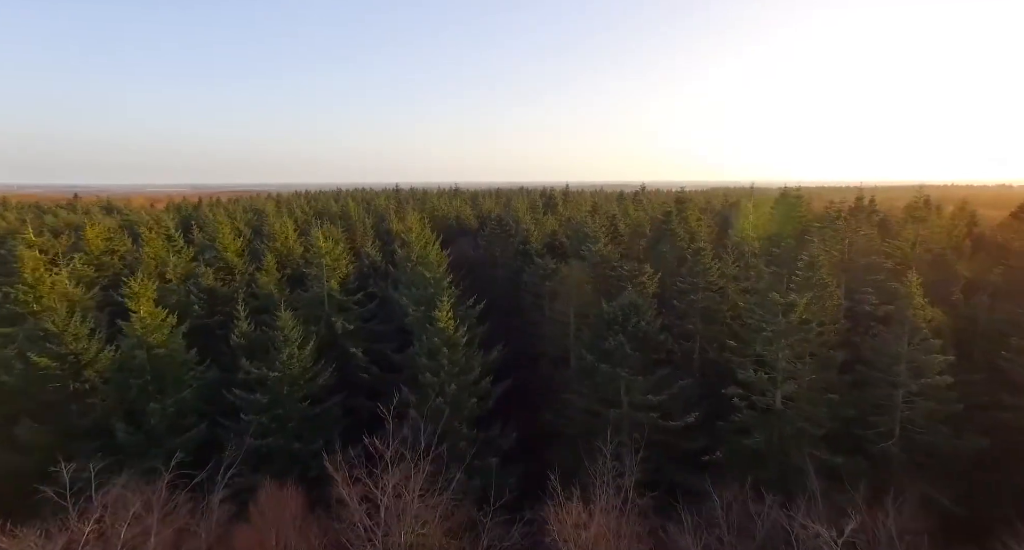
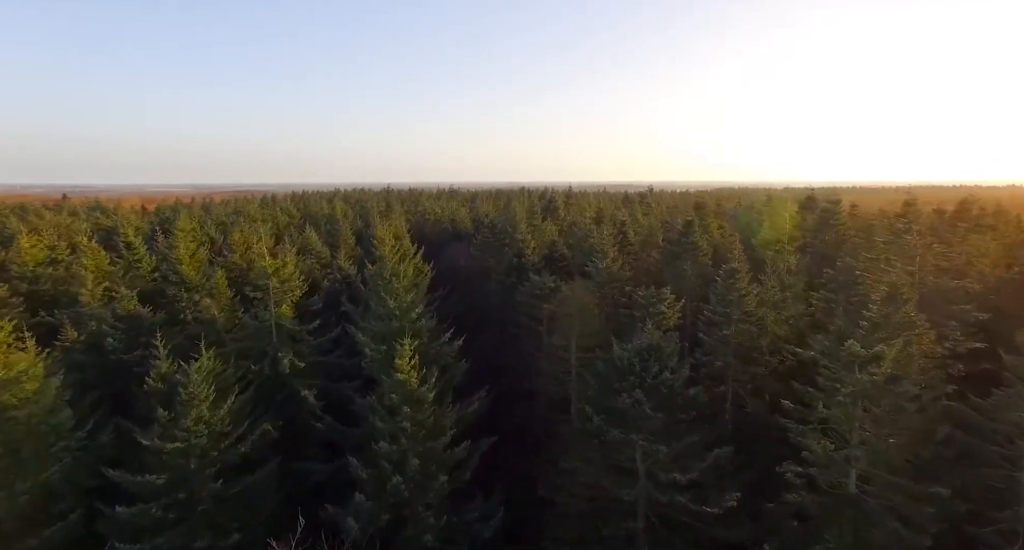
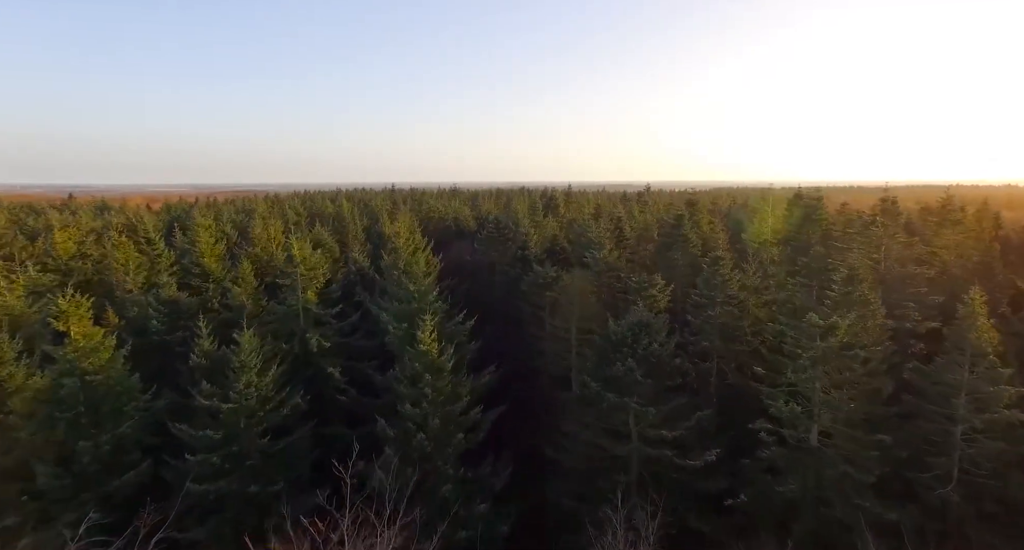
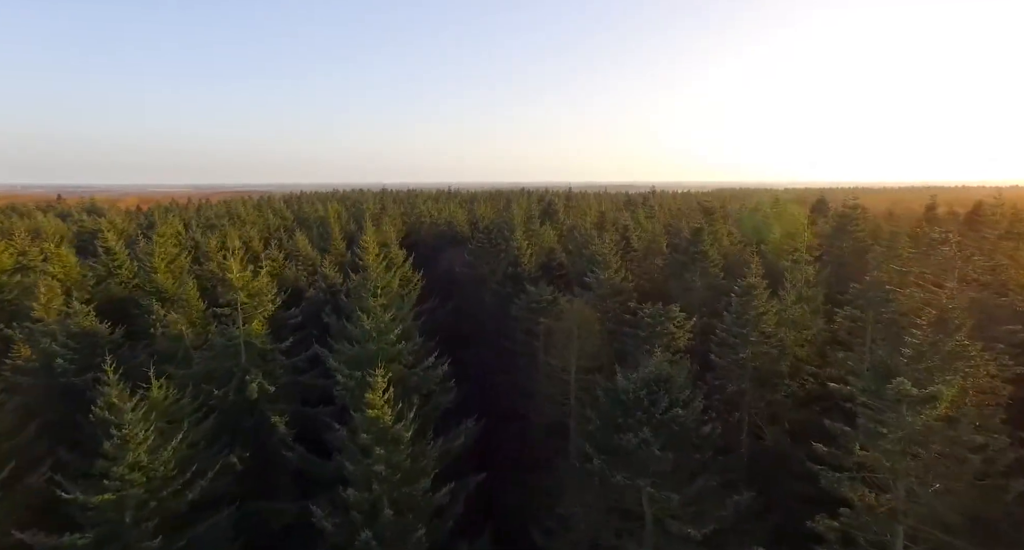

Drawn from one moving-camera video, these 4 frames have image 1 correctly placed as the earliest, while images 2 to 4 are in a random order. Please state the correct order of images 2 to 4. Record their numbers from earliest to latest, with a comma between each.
3, 2, 4
